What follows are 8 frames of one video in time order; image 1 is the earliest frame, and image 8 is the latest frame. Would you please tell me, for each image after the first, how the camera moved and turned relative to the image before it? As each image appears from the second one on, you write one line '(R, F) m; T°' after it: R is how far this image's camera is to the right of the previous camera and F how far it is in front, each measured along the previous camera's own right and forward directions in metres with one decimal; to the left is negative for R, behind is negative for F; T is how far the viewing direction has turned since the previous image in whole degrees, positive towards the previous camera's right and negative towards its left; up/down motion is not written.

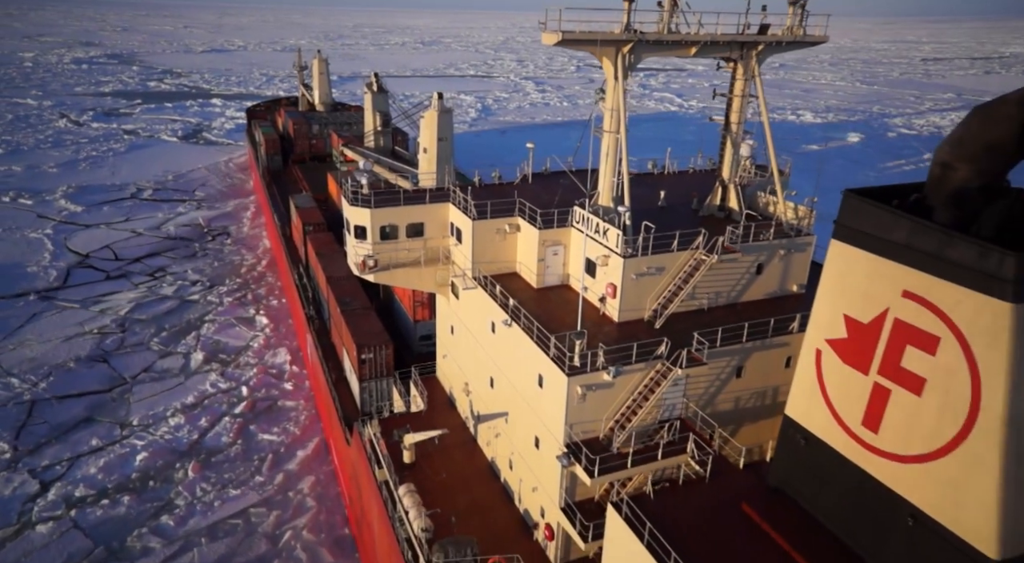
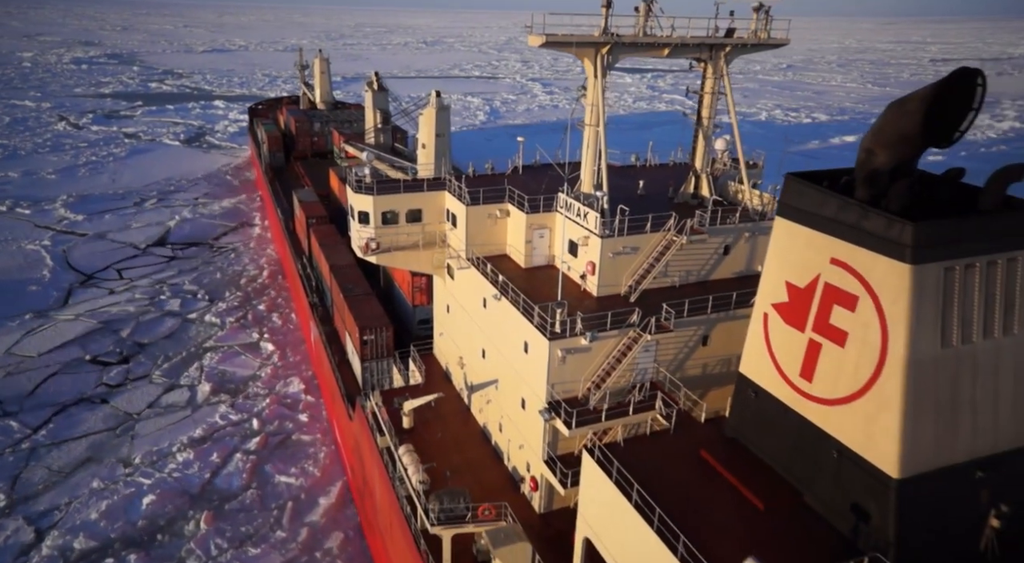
(+0.1, -0.8) m; 0°
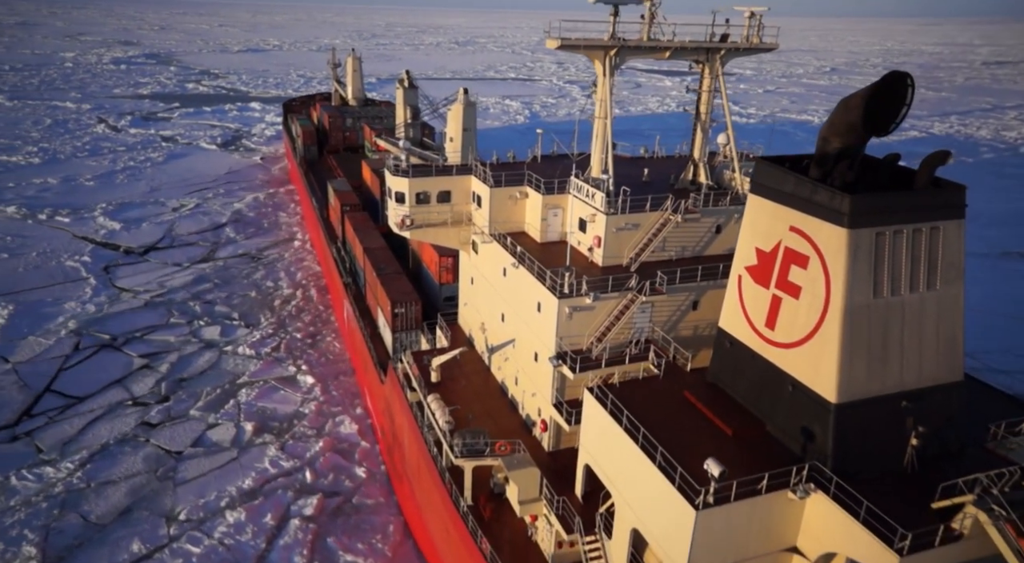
(+0.1, -1.3) m; -2°
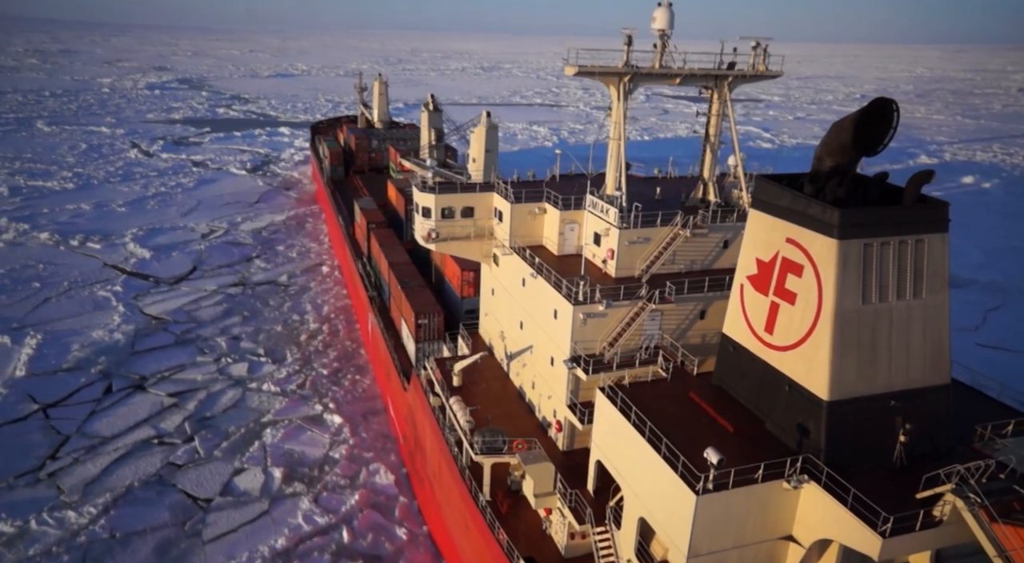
(0.0, -0.7) m; -2°
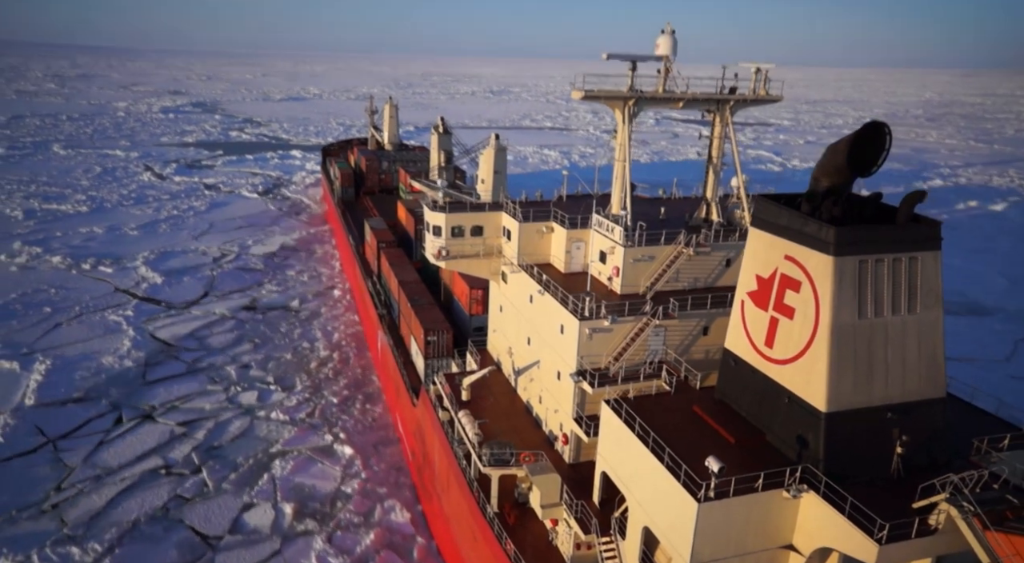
(0.0, -0.3) m; -1°
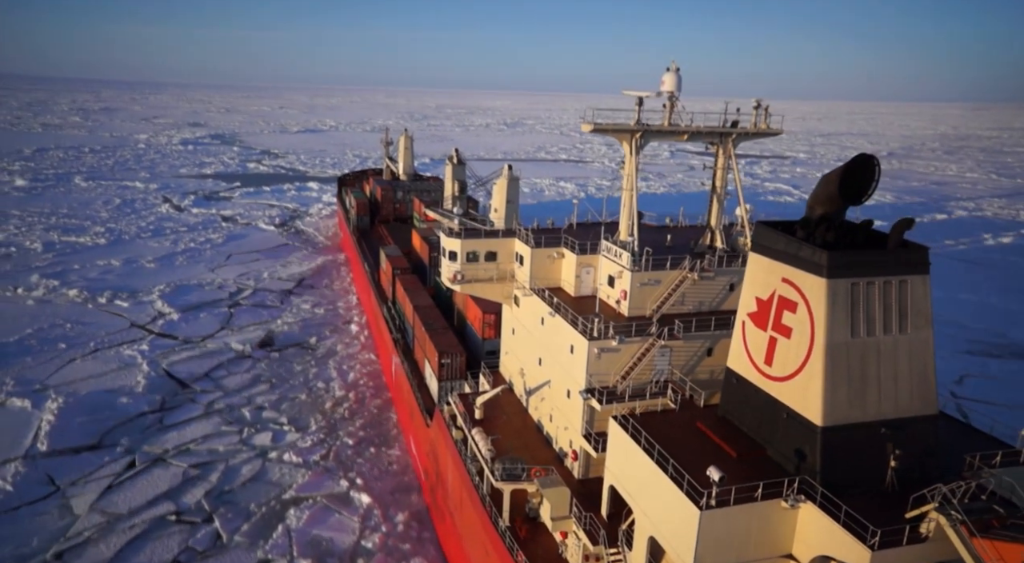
(0.0, -0.5) m; -1°
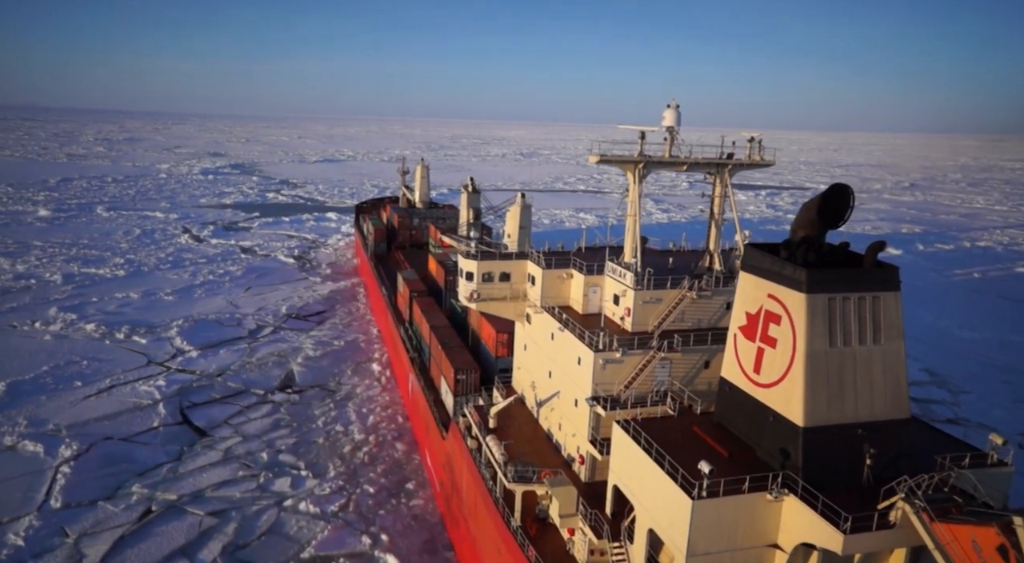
(0.0, -1.0) m; -1°
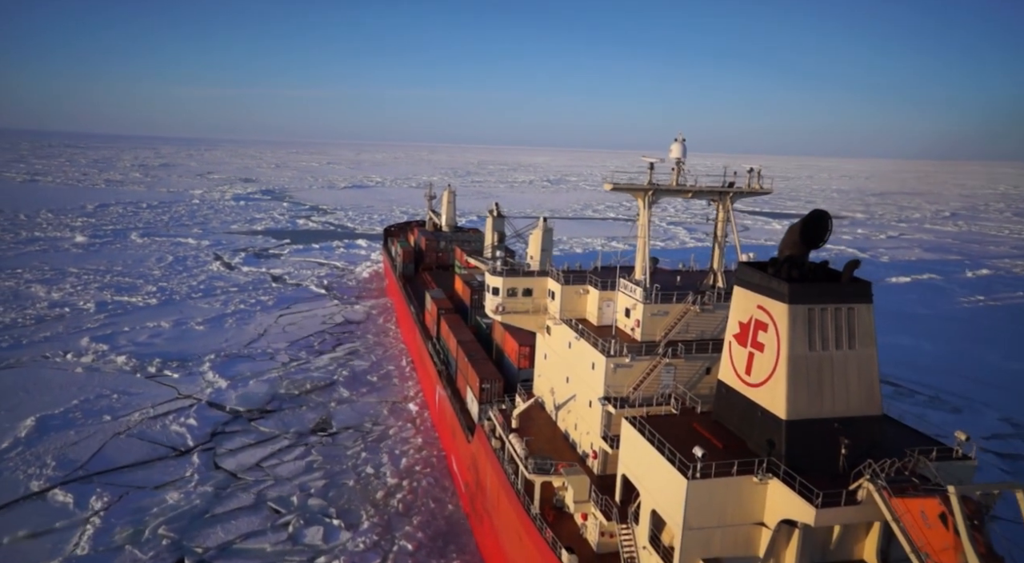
(0.0, -1.5) m; -2°
